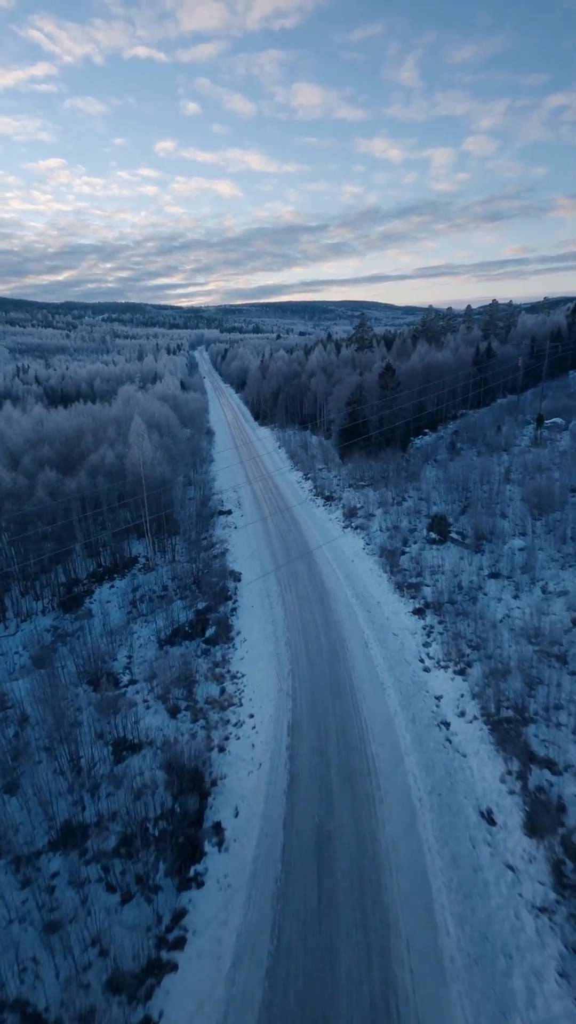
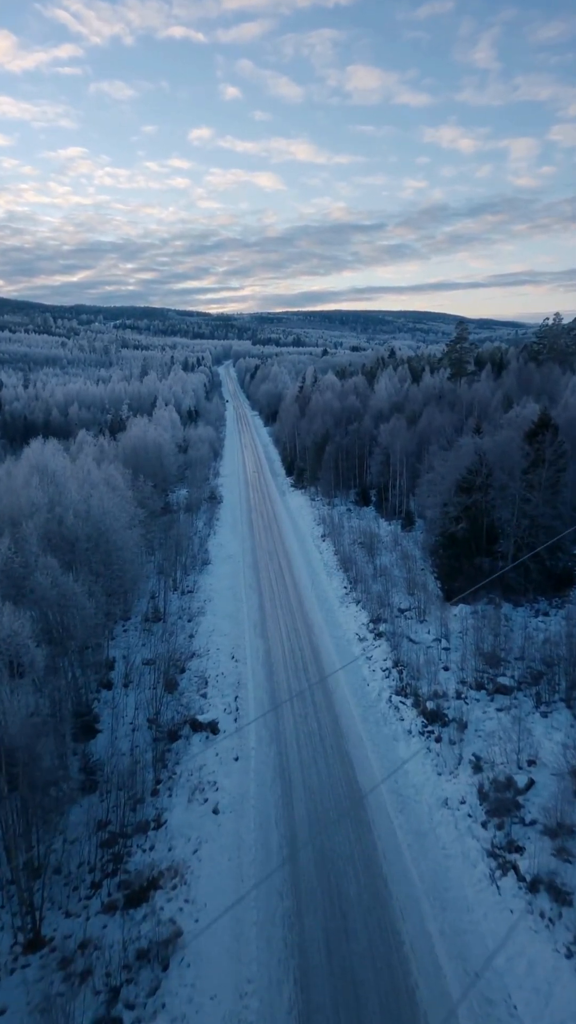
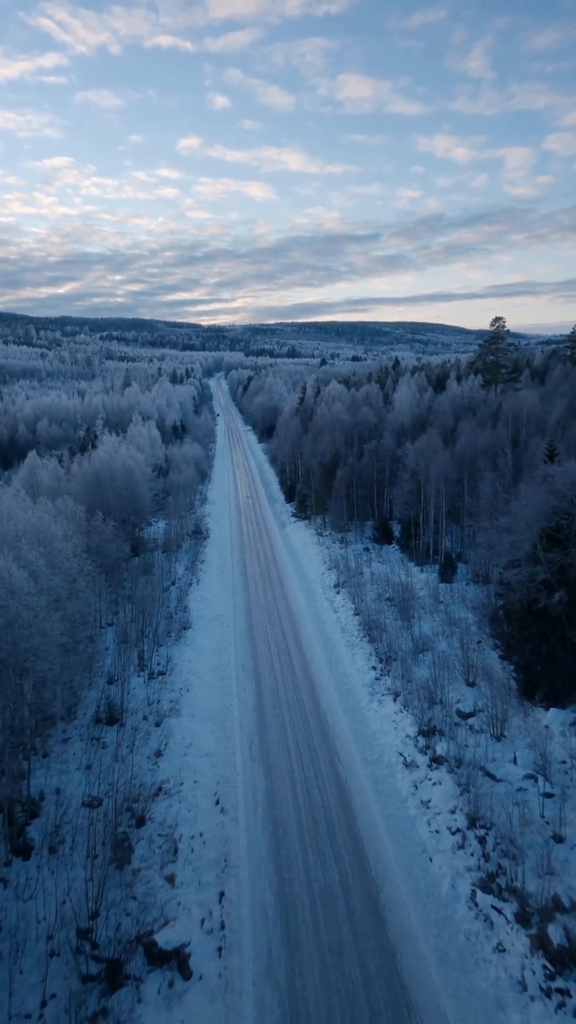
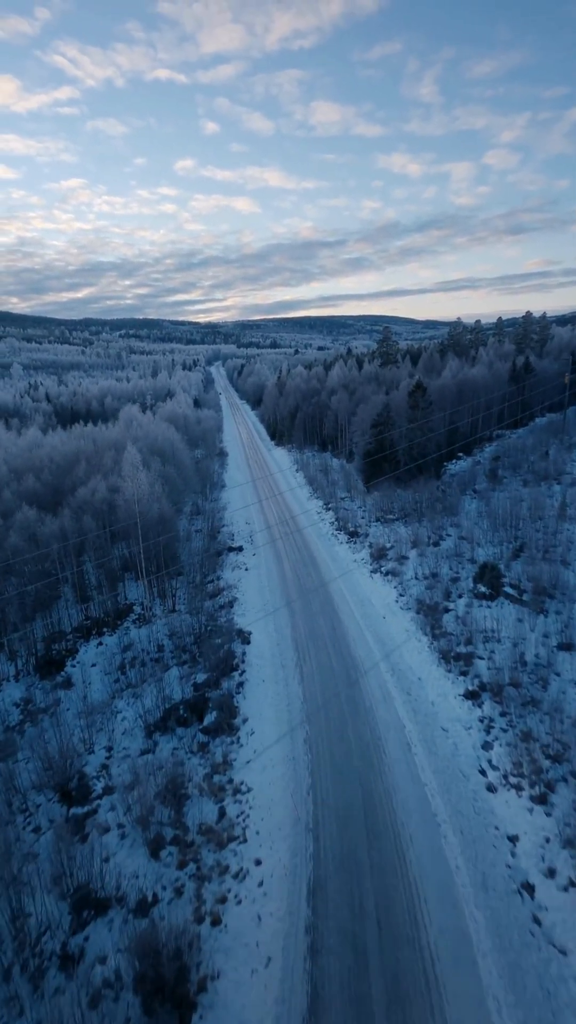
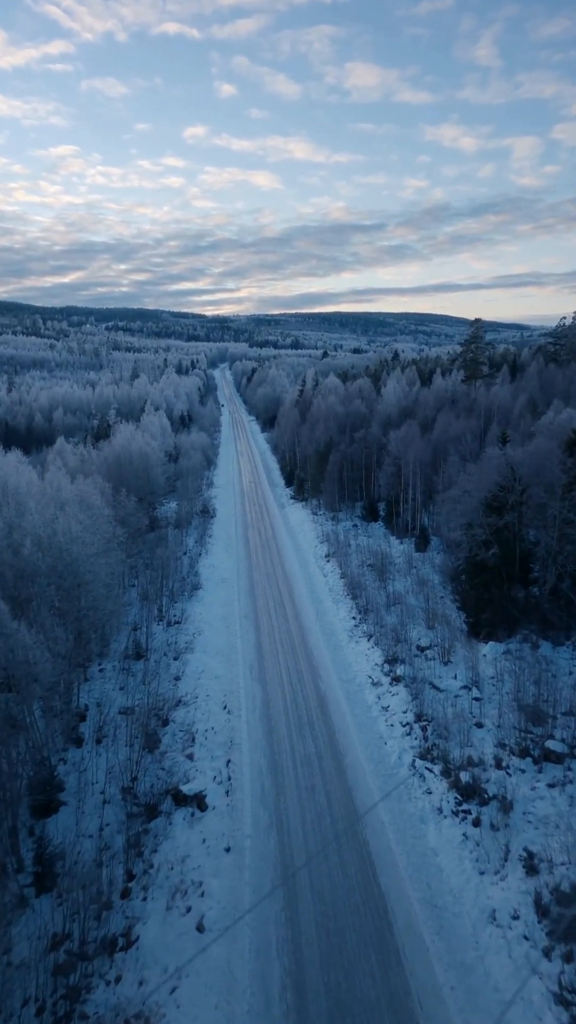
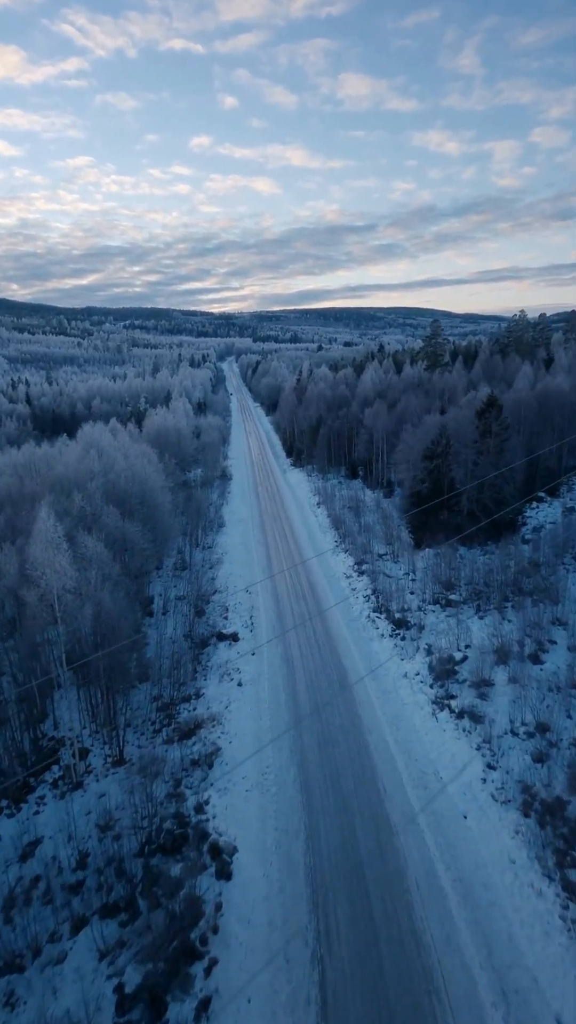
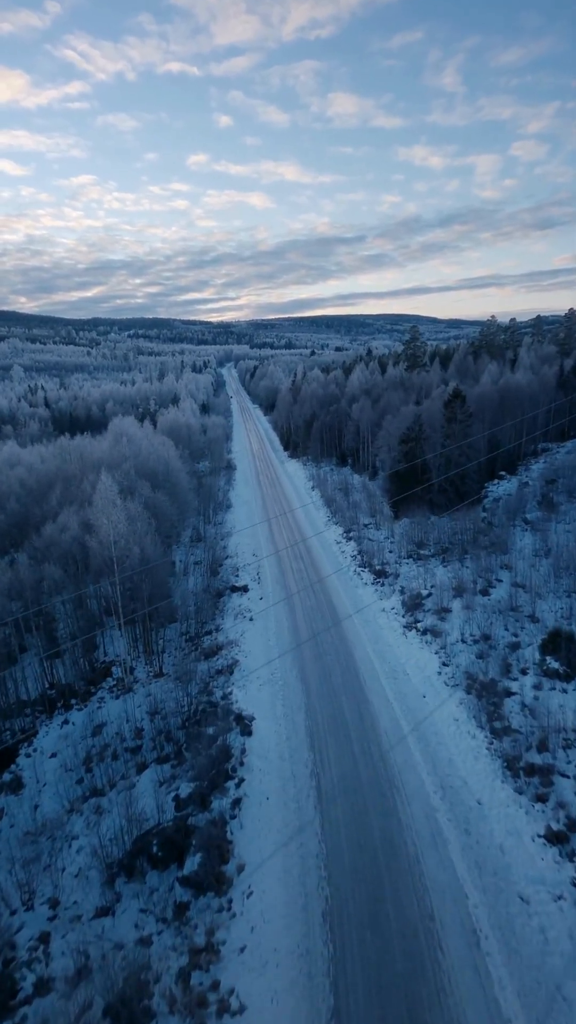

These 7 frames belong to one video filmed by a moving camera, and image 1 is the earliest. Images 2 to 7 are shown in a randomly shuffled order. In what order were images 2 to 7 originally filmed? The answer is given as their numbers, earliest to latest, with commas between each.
4, 7, 6, 2, 5, 3
